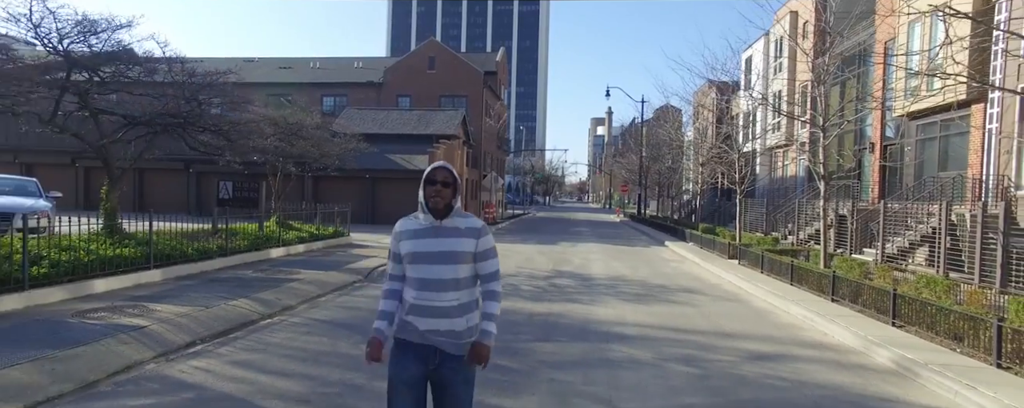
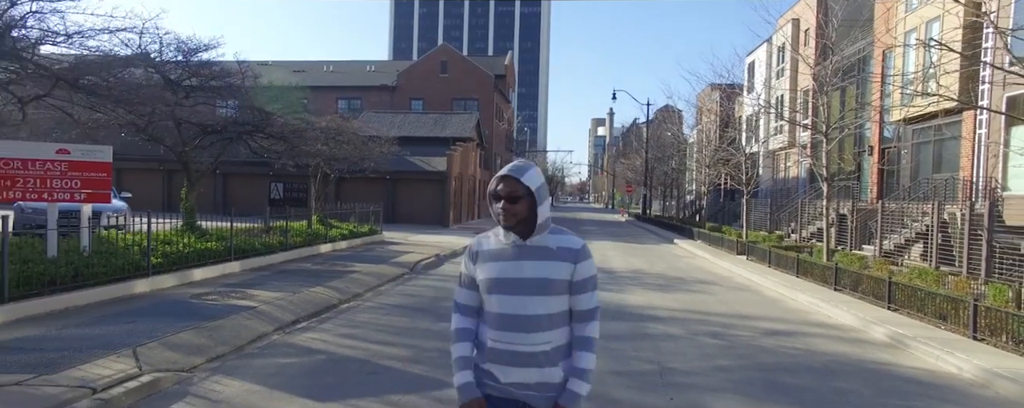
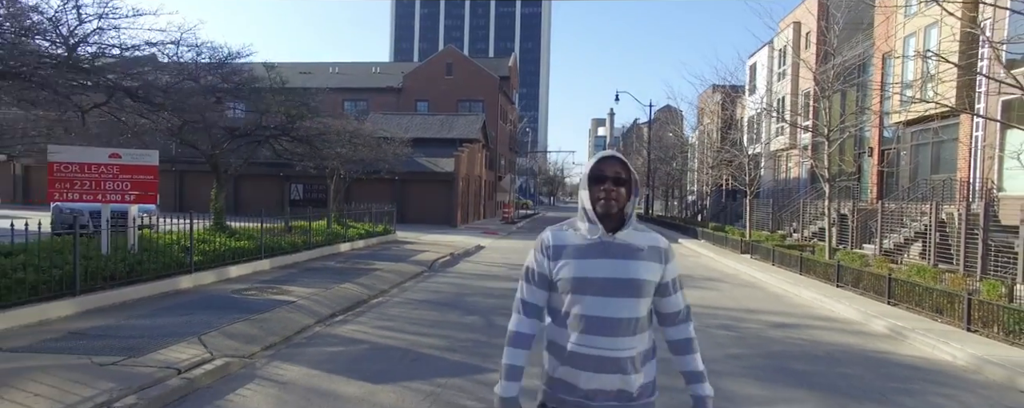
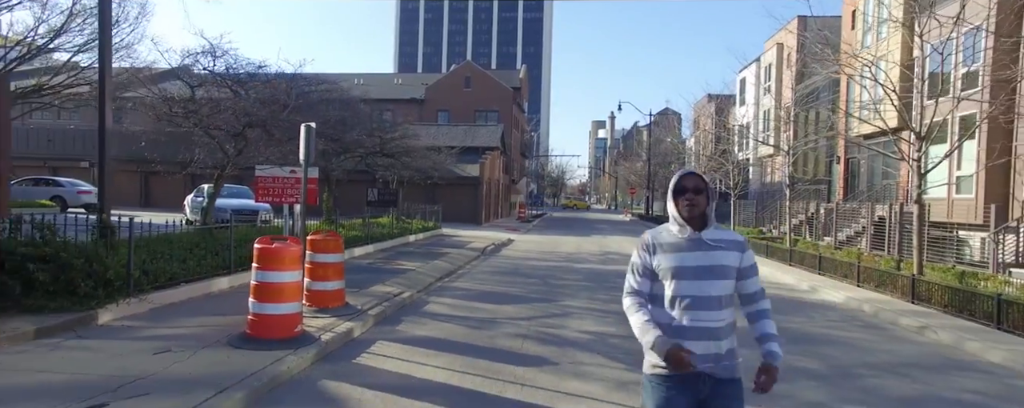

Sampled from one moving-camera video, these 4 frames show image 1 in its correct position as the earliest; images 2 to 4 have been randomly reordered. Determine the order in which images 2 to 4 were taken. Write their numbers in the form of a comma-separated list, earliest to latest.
2, 3, 4
